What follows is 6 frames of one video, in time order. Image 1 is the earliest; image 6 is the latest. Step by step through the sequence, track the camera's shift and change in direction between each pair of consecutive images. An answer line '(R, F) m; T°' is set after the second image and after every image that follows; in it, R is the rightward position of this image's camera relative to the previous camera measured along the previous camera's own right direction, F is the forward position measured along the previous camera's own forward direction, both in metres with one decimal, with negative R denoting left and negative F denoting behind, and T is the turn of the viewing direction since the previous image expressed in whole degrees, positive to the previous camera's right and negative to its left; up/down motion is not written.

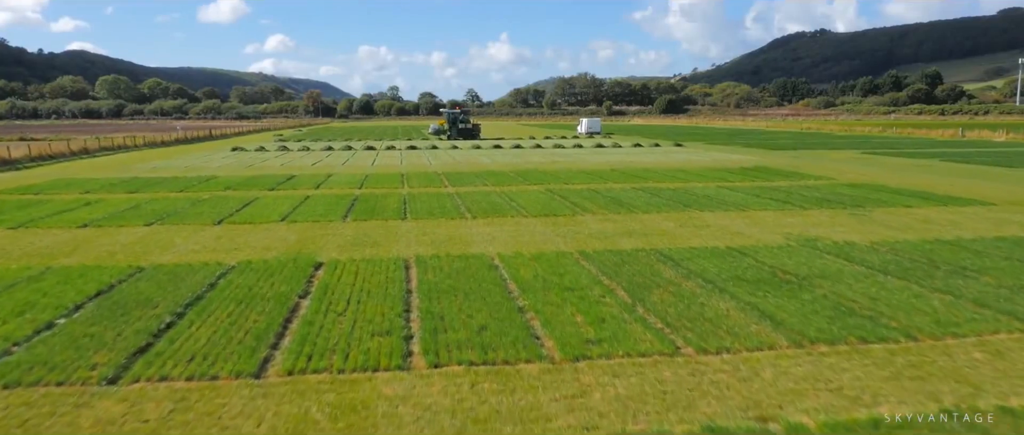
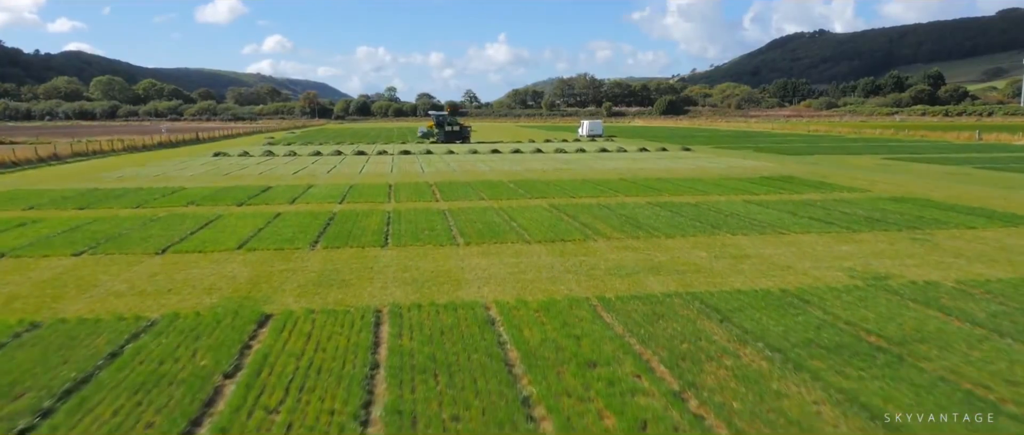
(0.0, +2.4) m; 0°
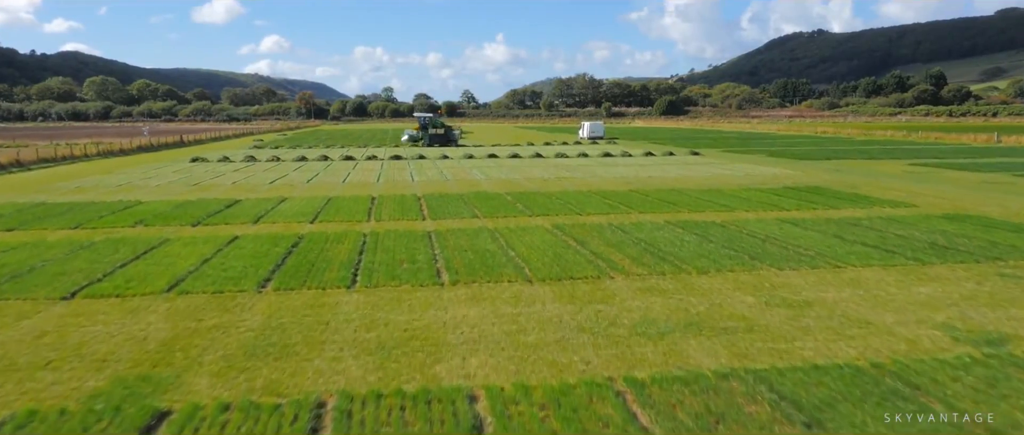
(0.0, +2.5) m; 0°
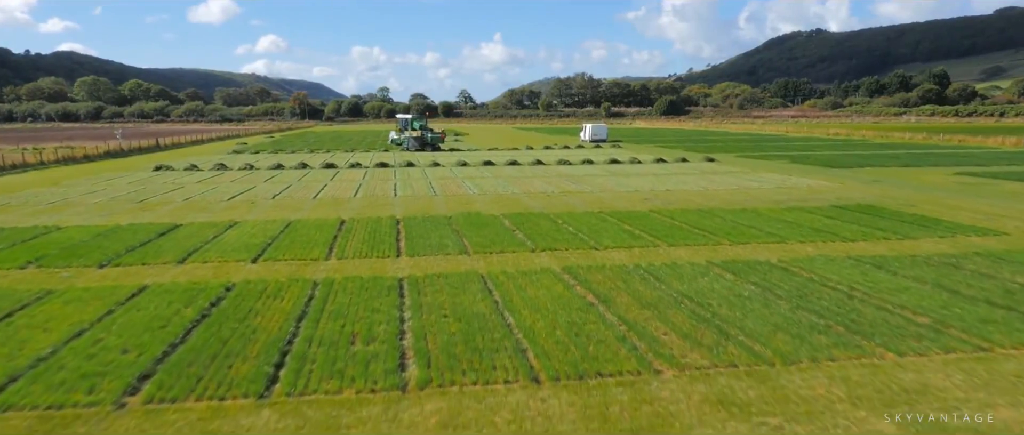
(0.0, +3.6) m; 0°
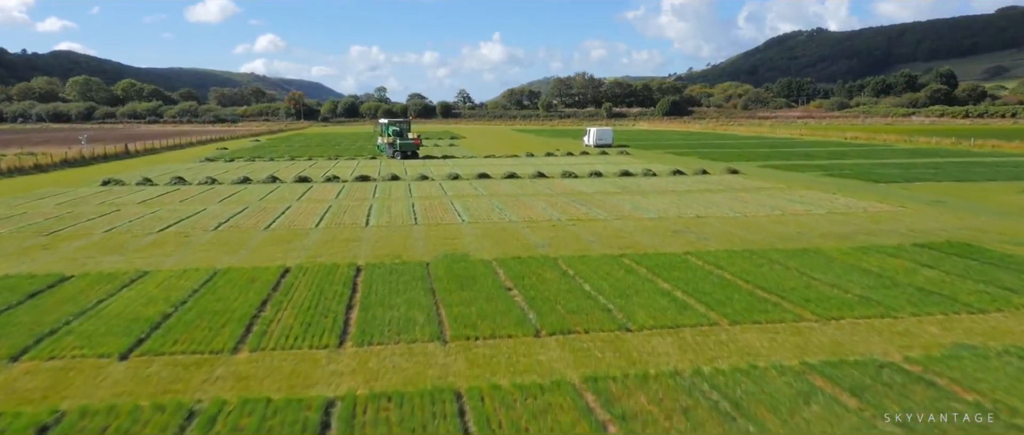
(+0.1, +4.2) m; 0°
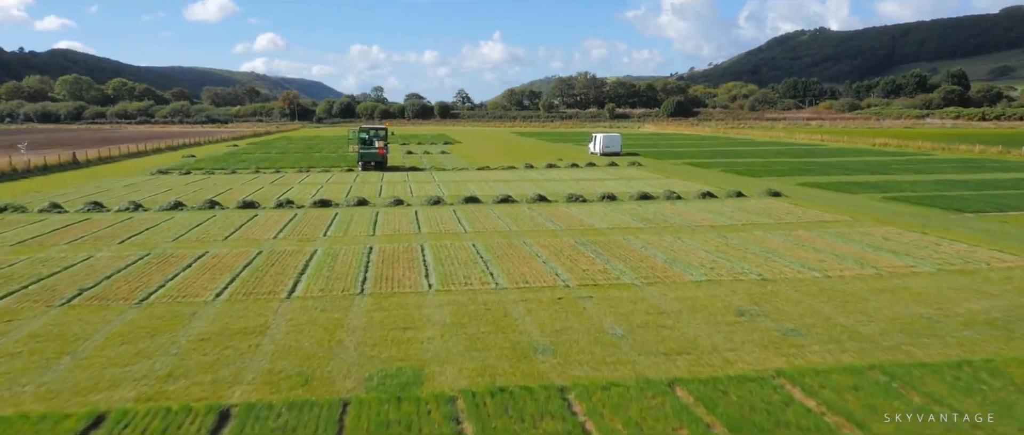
(+0.3, +5.8) m; 0°
